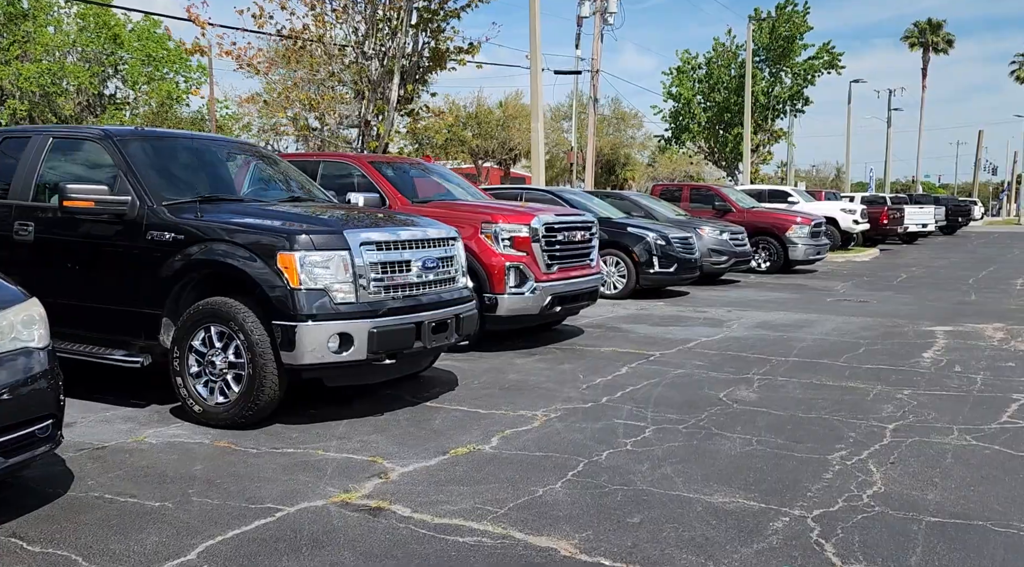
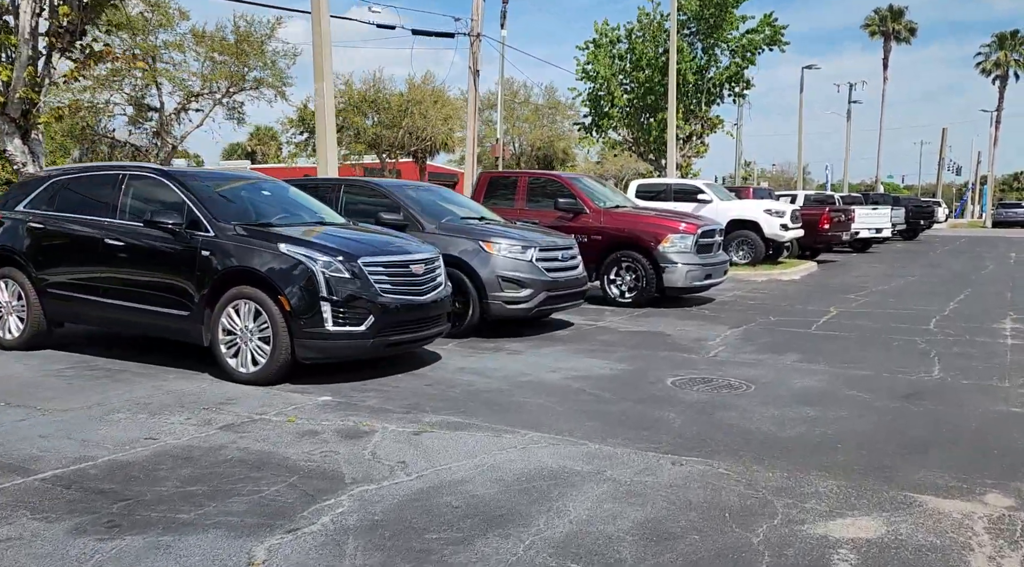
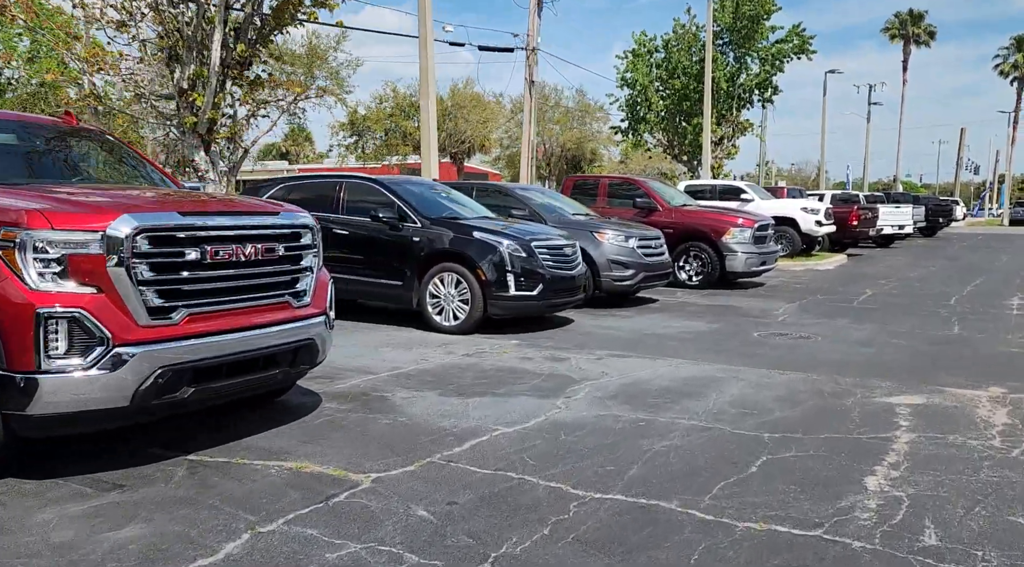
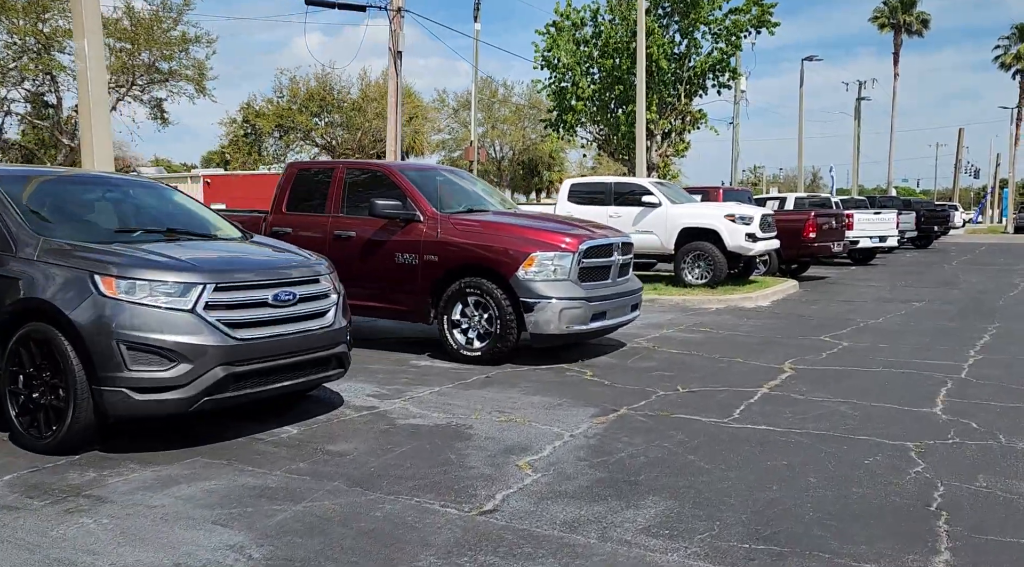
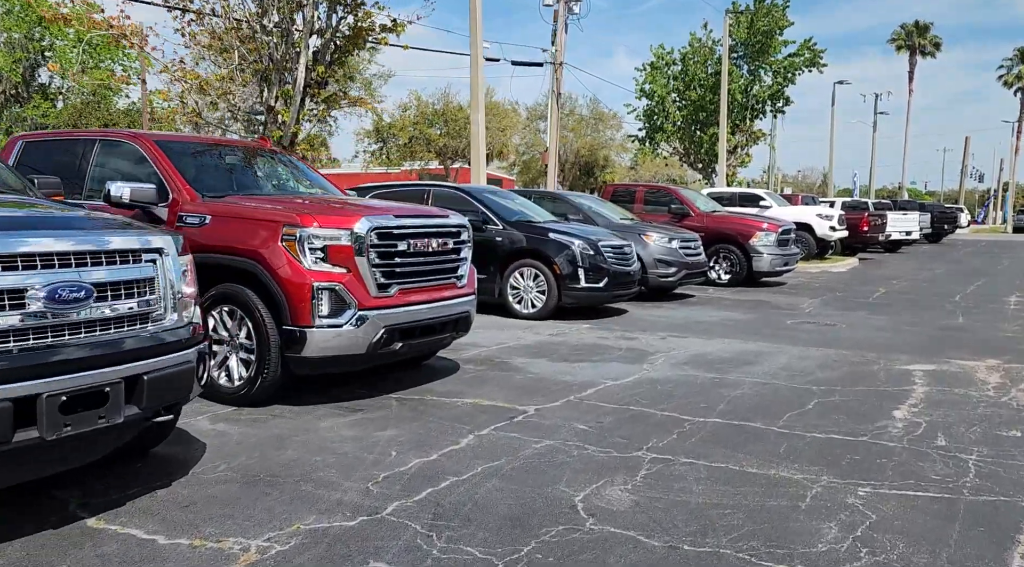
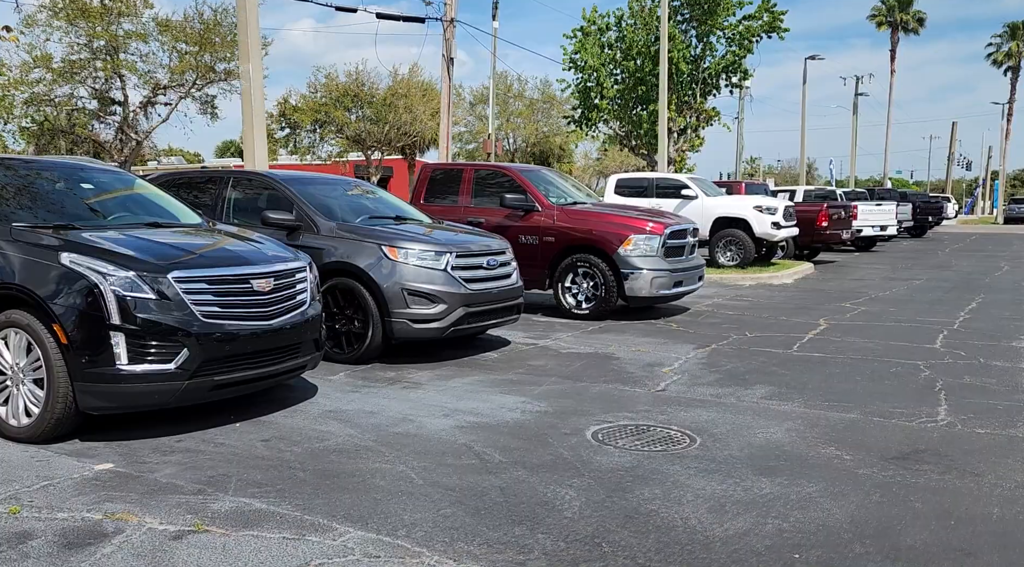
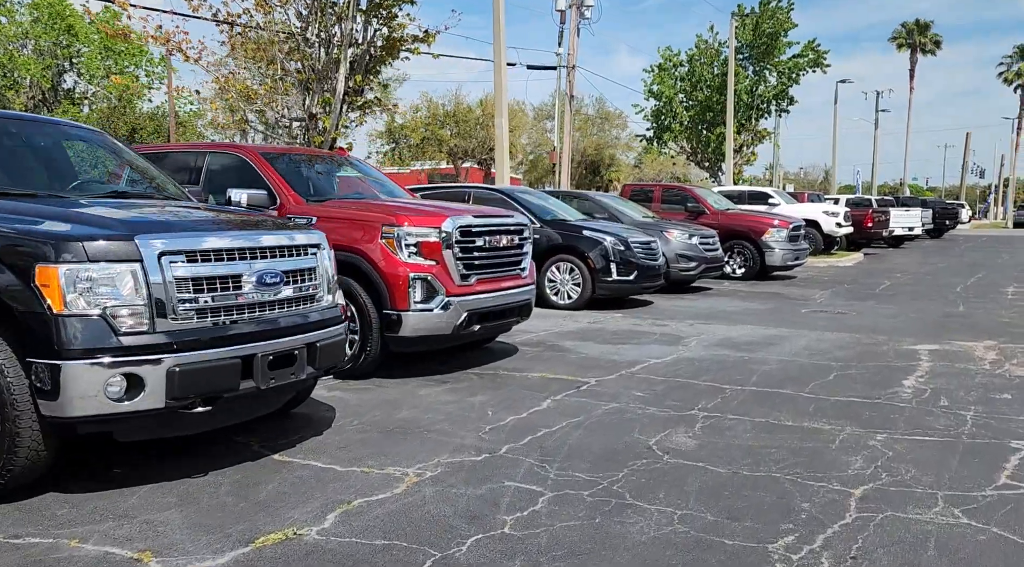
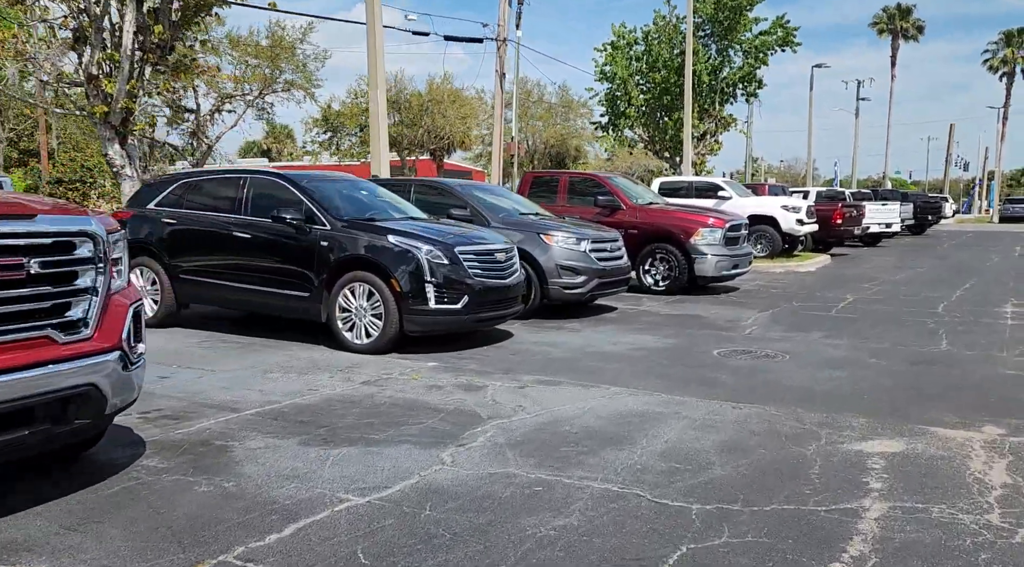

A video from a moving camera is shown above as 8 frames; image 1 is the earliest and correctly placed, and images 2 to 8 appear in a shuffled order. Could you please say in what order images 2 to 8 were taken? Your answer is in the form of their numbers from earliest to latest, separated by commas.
7, 5, 3, 8, 2, 6, 4
